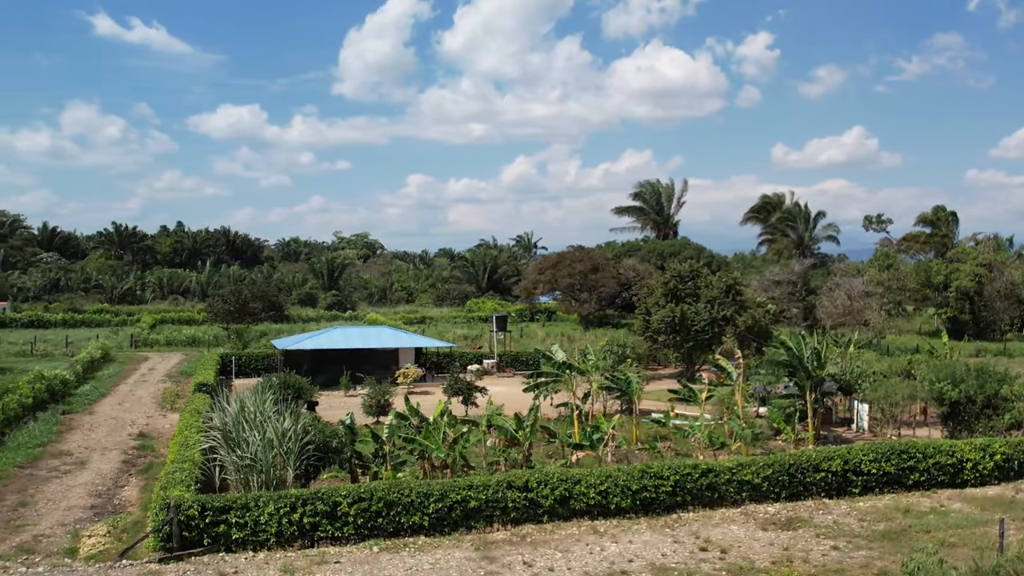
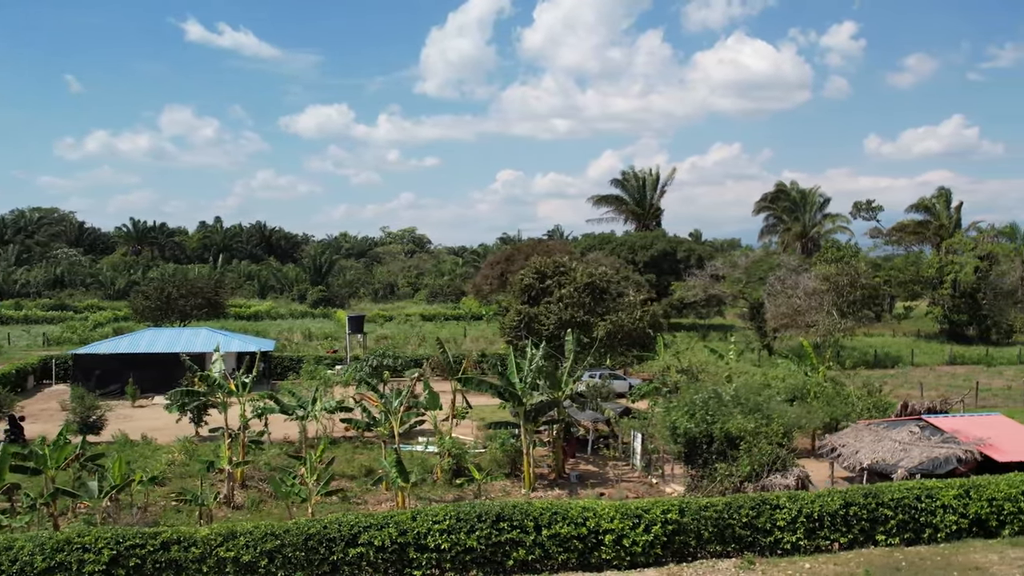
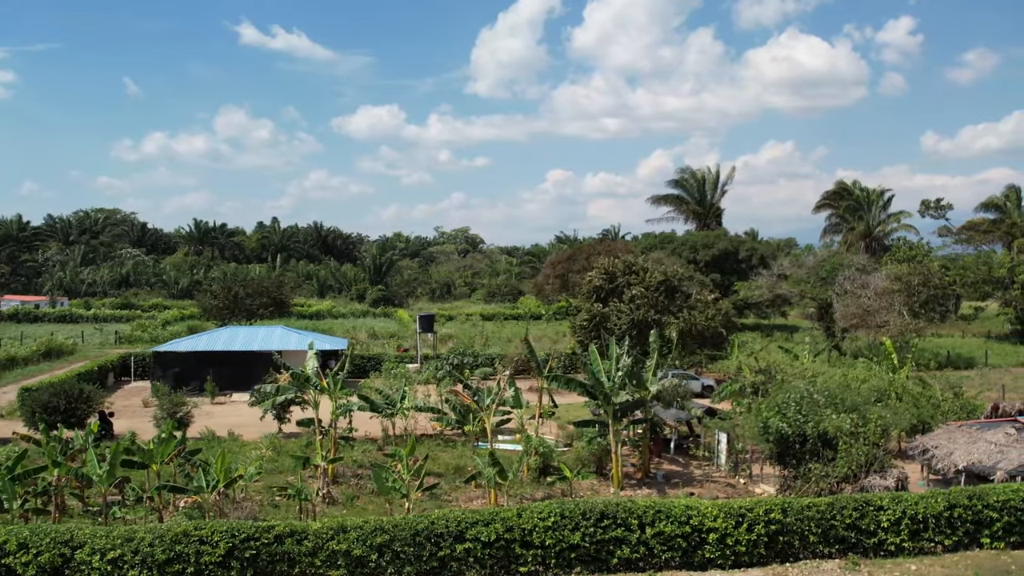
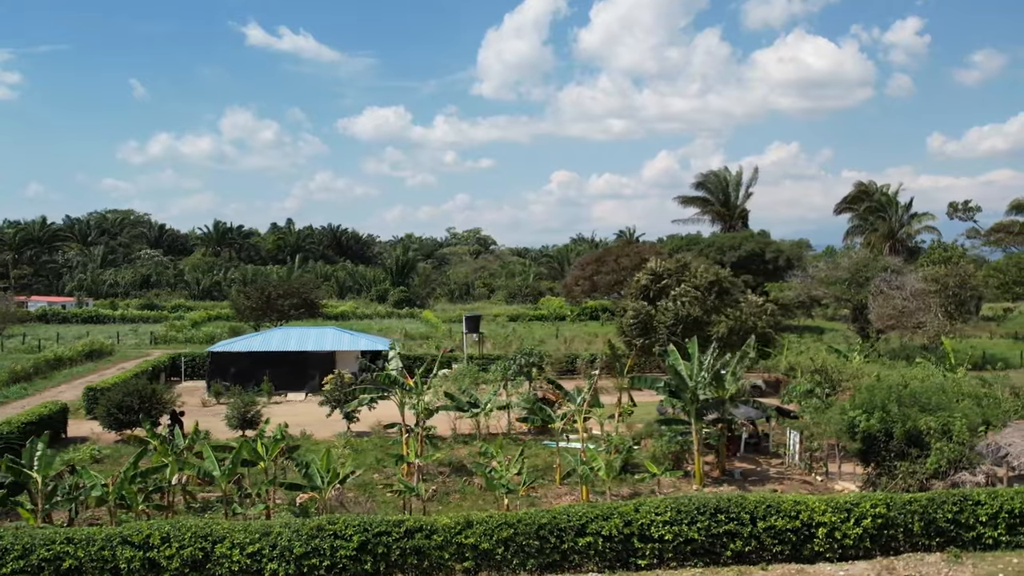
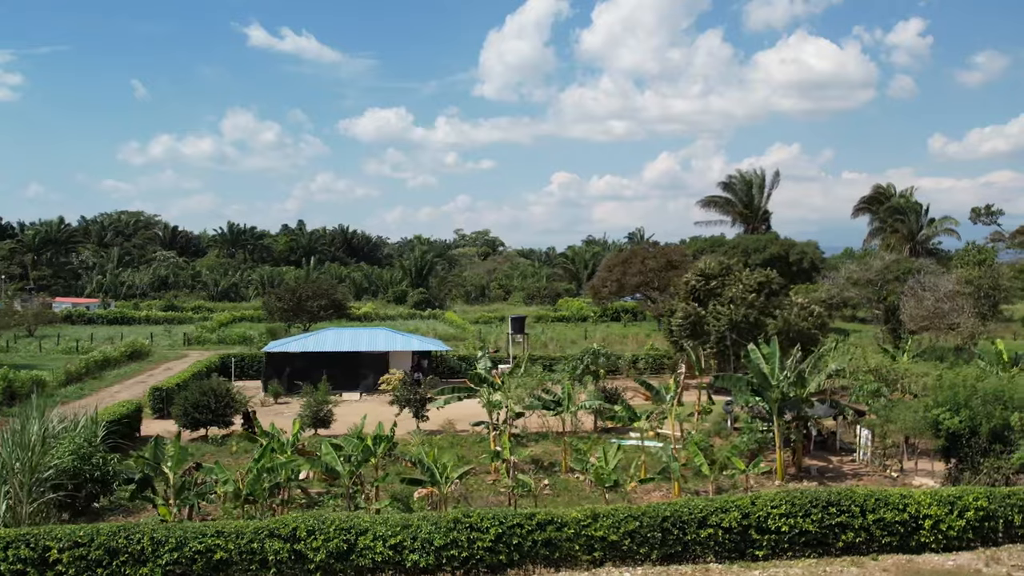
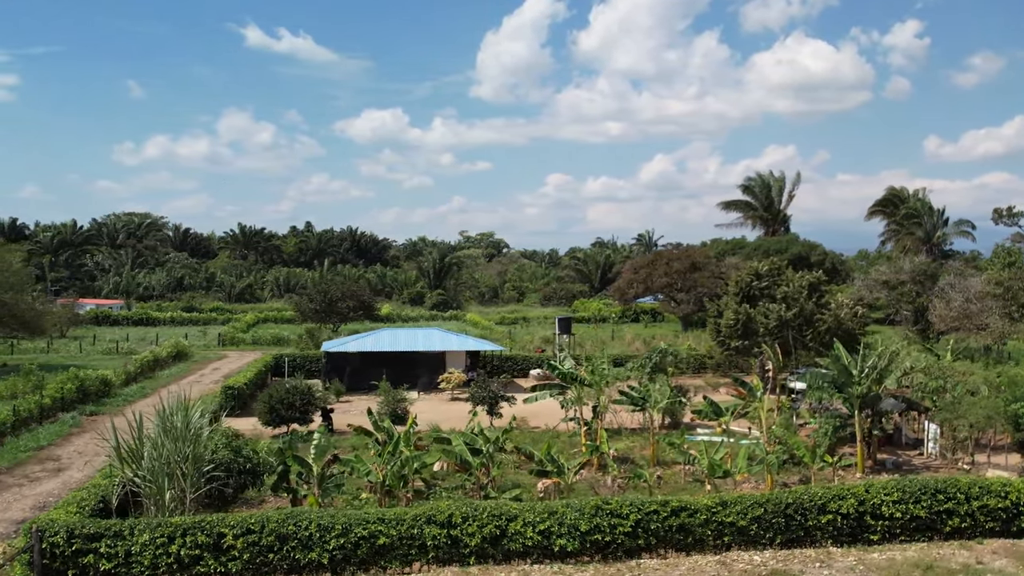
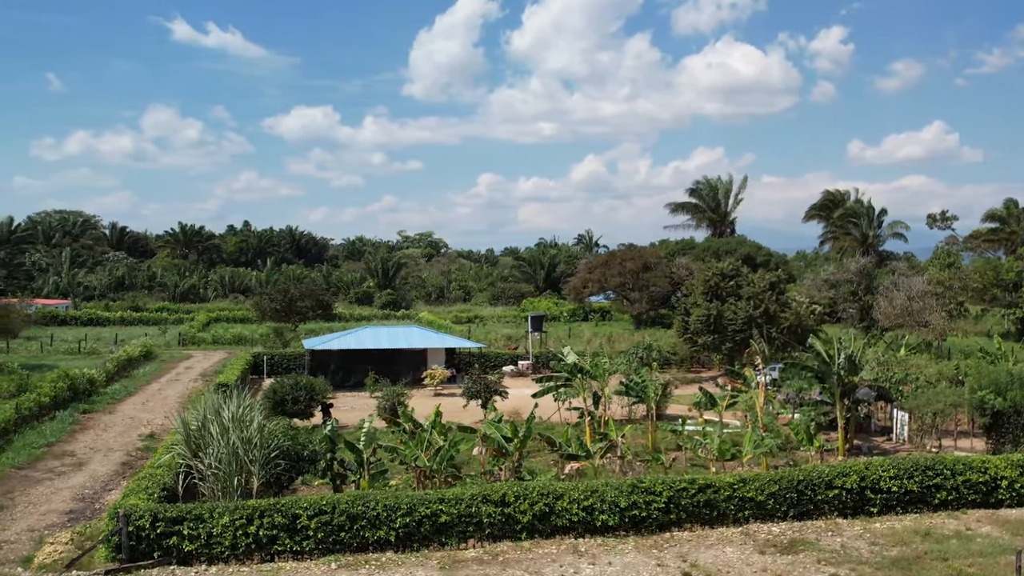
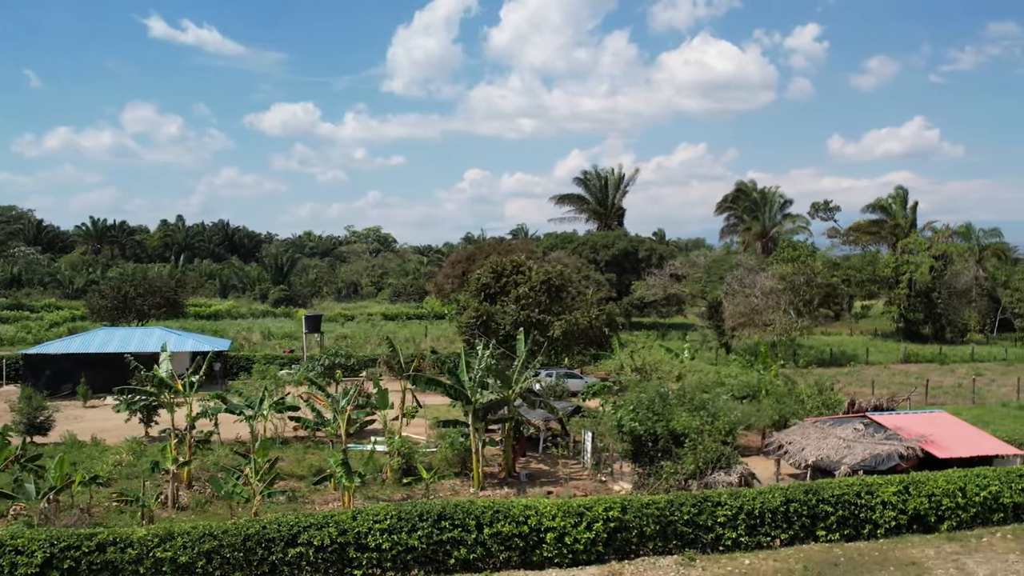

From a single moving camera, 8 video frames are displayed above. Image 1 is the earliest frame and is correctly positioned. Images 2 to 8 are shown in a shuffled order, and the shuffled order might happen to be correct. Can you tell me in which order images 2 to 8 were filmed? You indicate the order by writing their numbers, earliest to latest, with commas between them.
7, 6, 5, 4, 3, 2, 8
